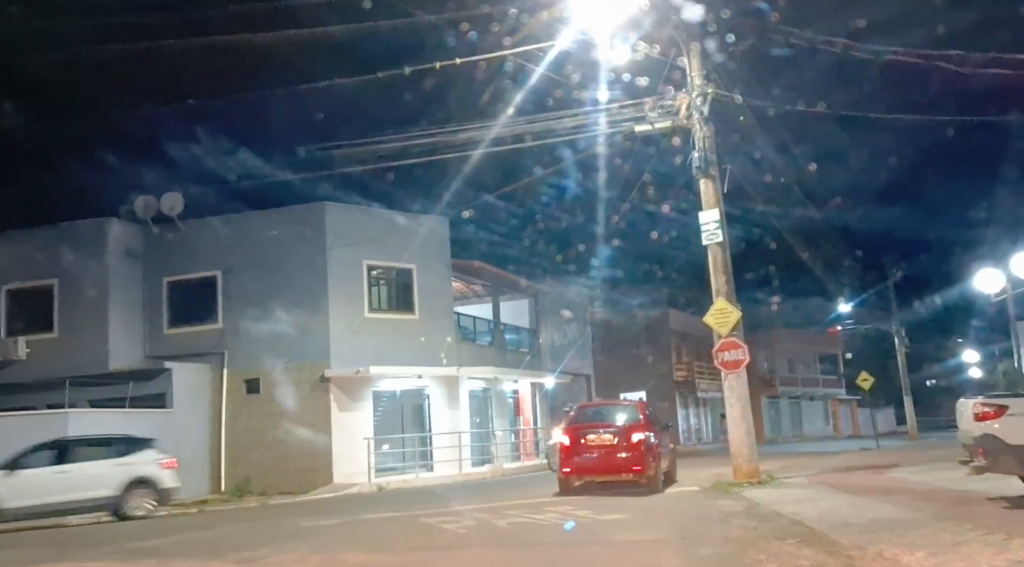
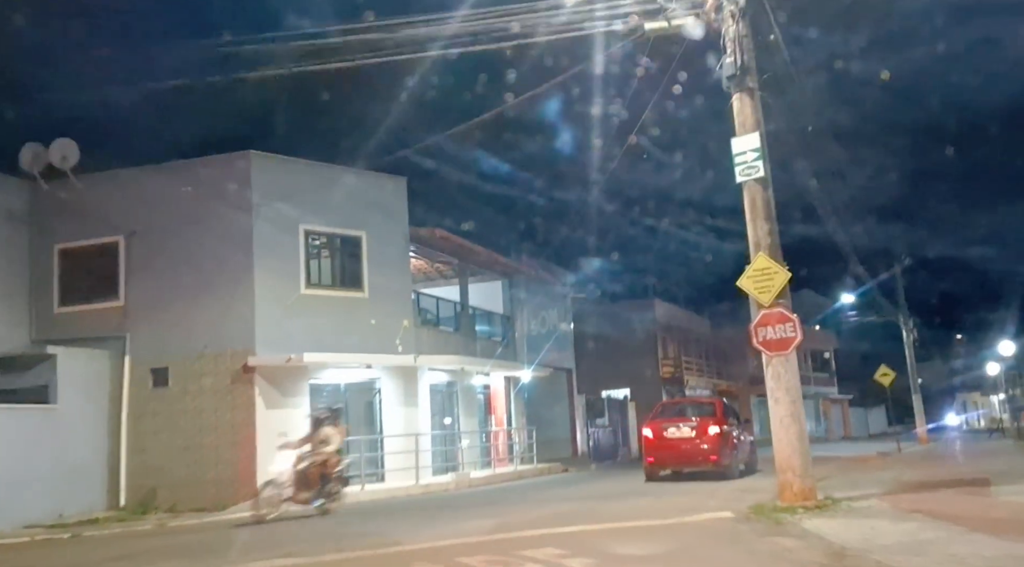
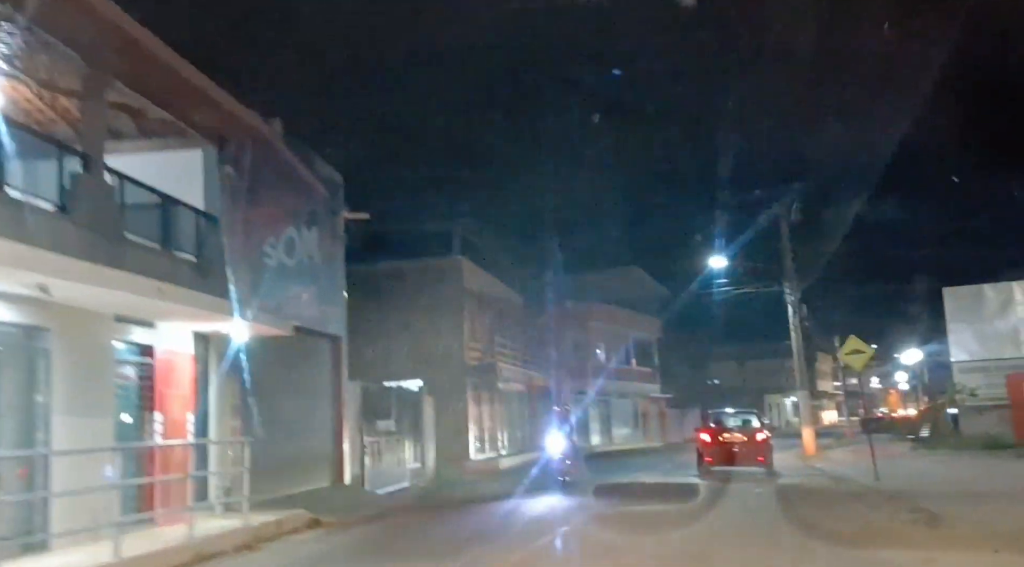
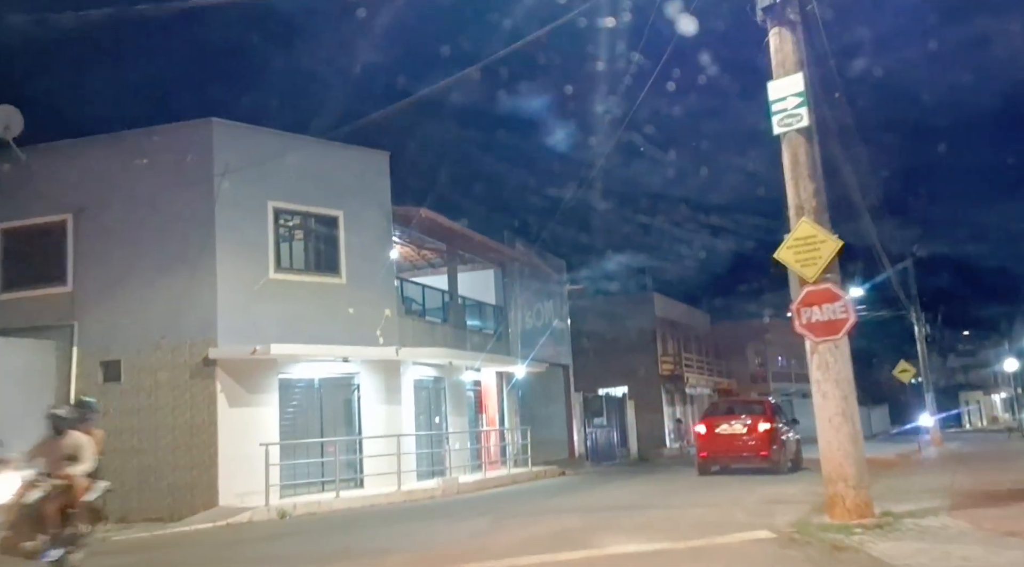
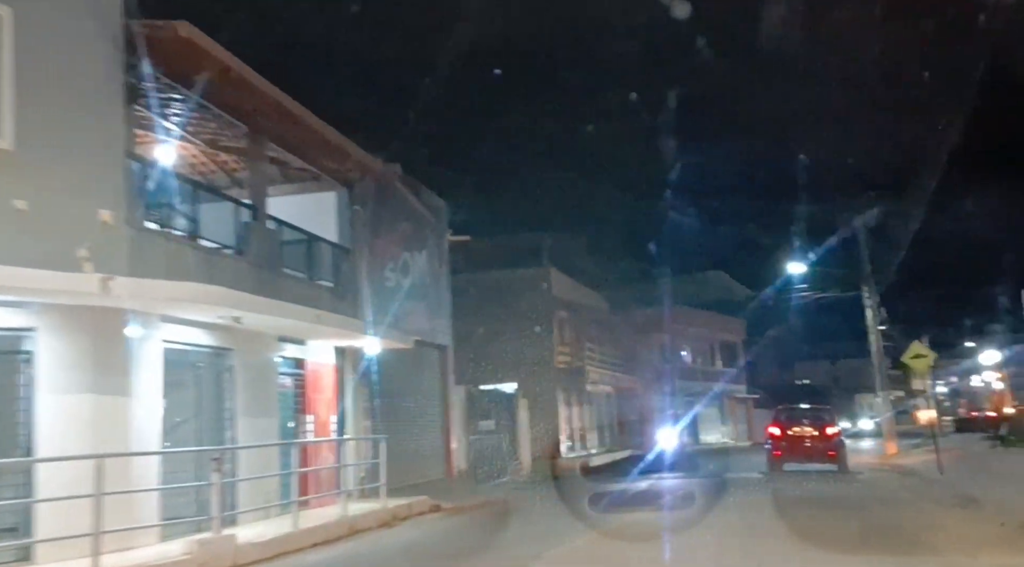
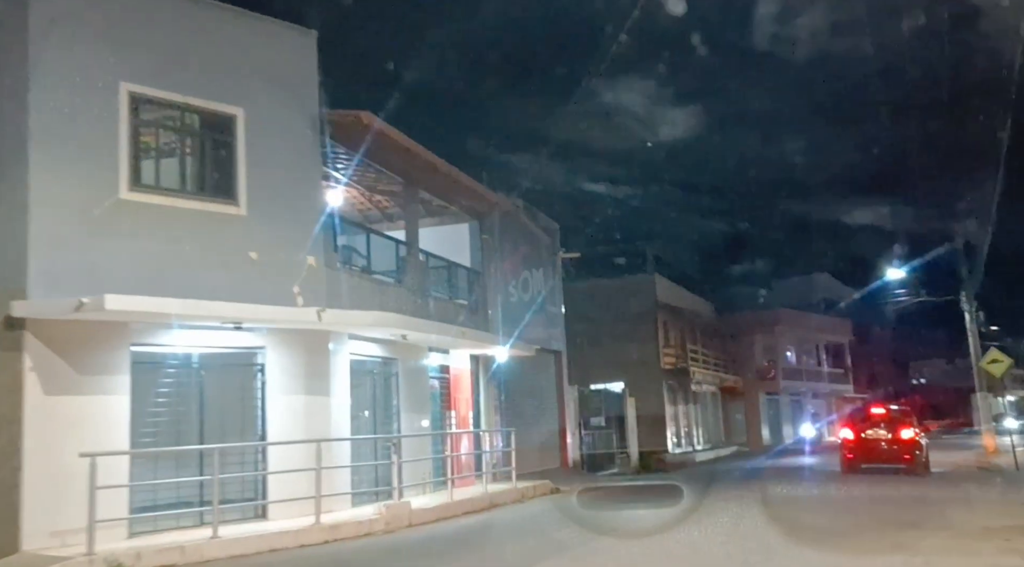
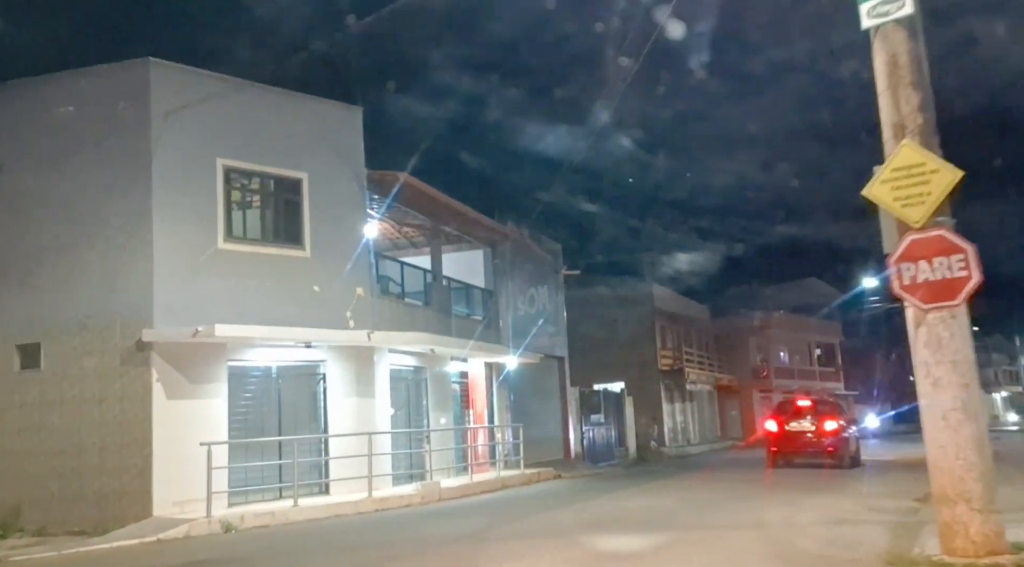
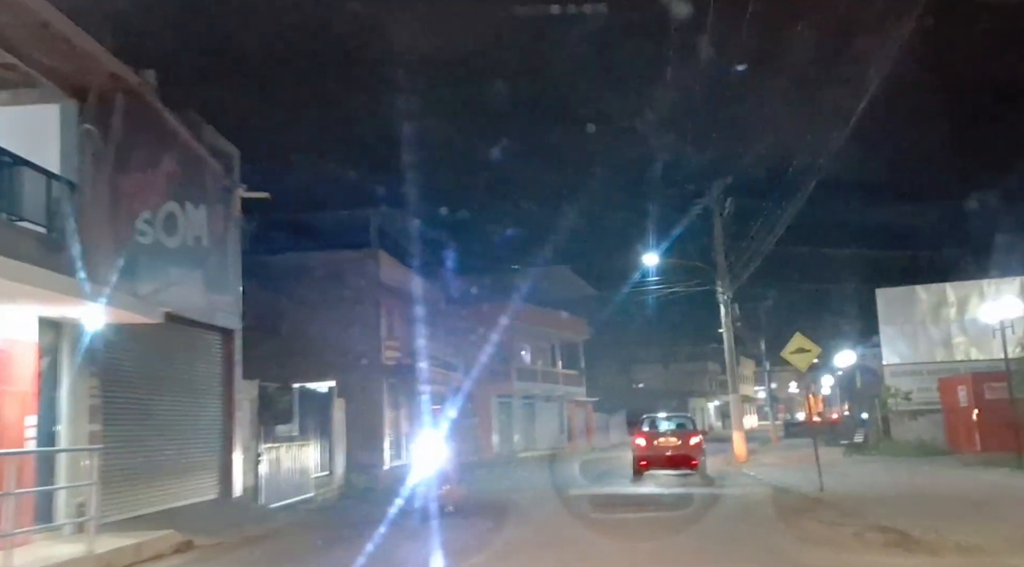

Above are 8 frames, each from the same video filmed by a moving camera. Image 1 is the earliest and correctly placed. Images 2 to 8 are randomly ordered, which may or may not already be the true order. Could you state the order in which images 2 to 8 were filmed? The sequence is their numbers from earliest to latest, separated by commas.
2, 4, 7, 6, 5, 3, 8
